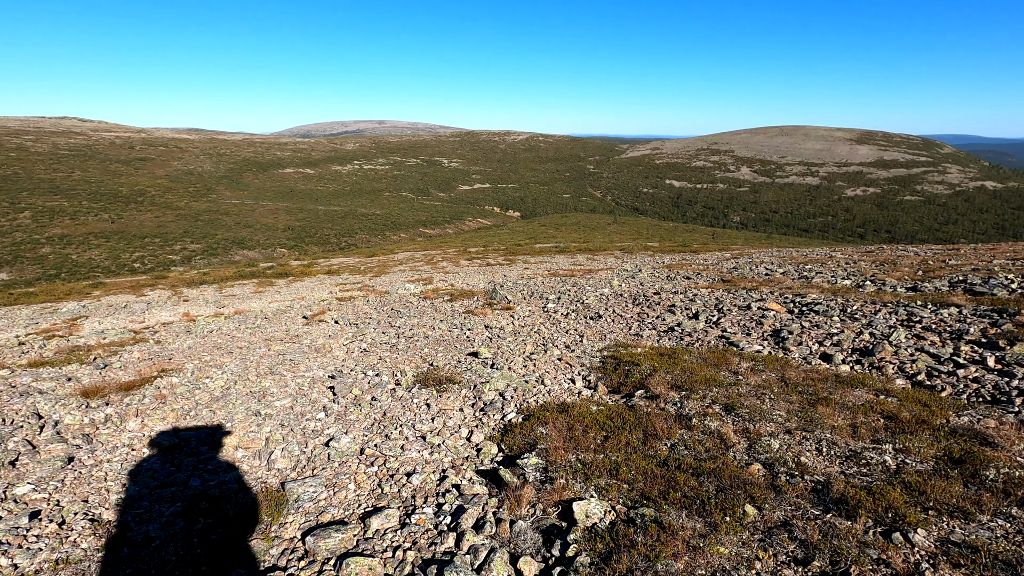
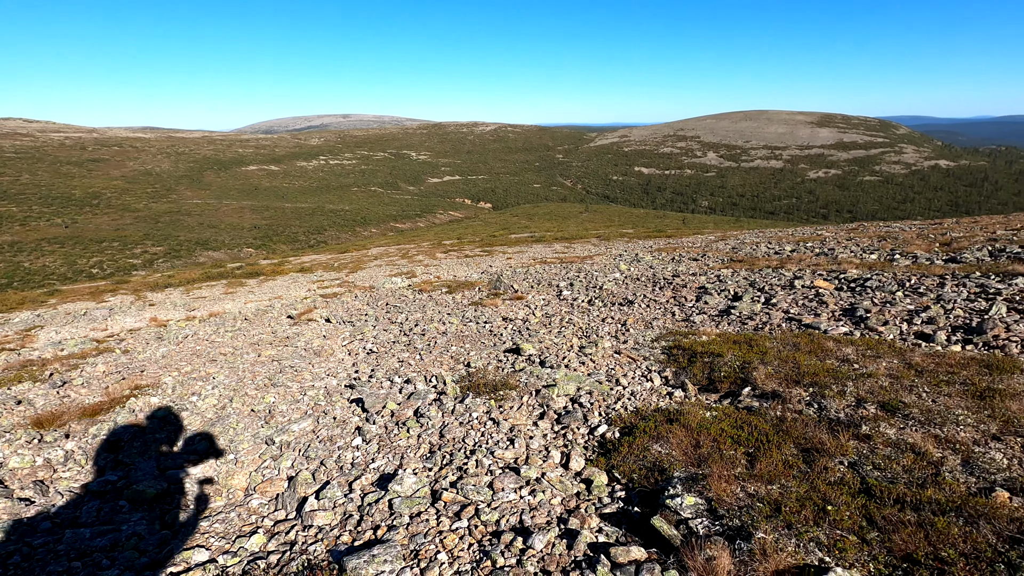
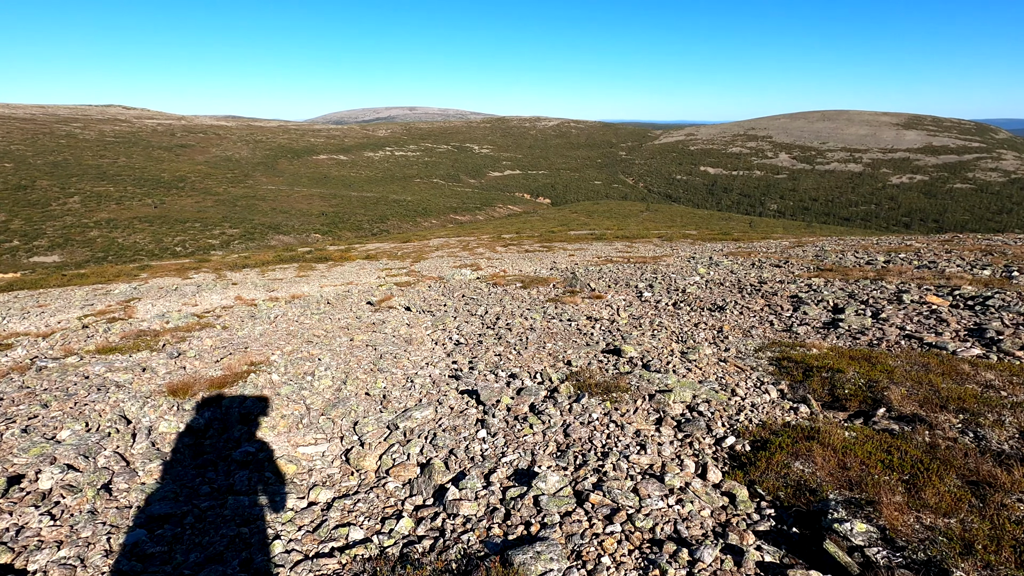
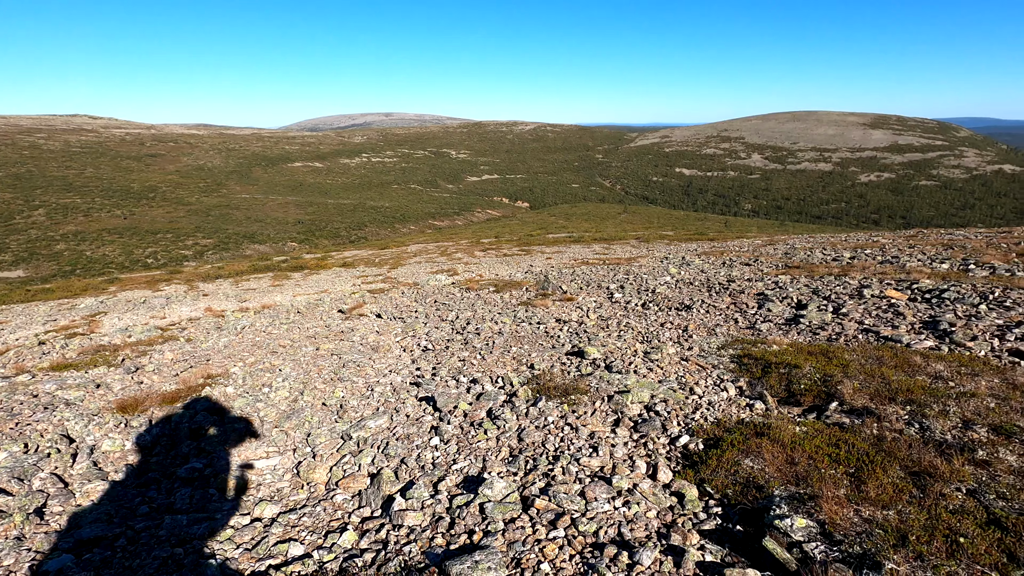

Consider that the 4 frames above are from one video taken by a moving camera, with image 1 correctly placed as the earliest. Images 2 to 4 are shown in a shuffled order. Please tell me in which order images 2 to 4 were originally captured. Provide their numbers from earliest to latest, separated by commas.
3, 4, 2
